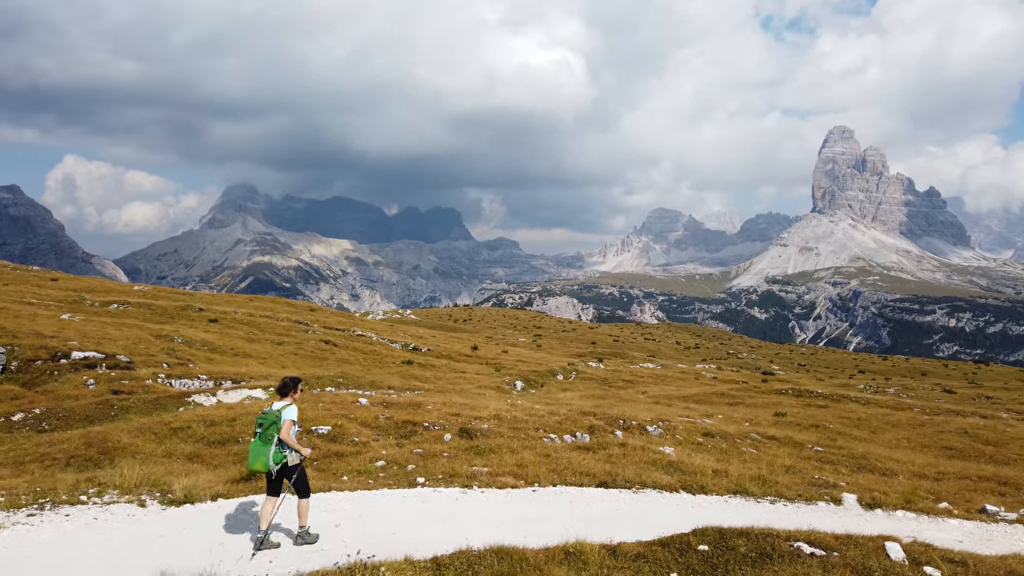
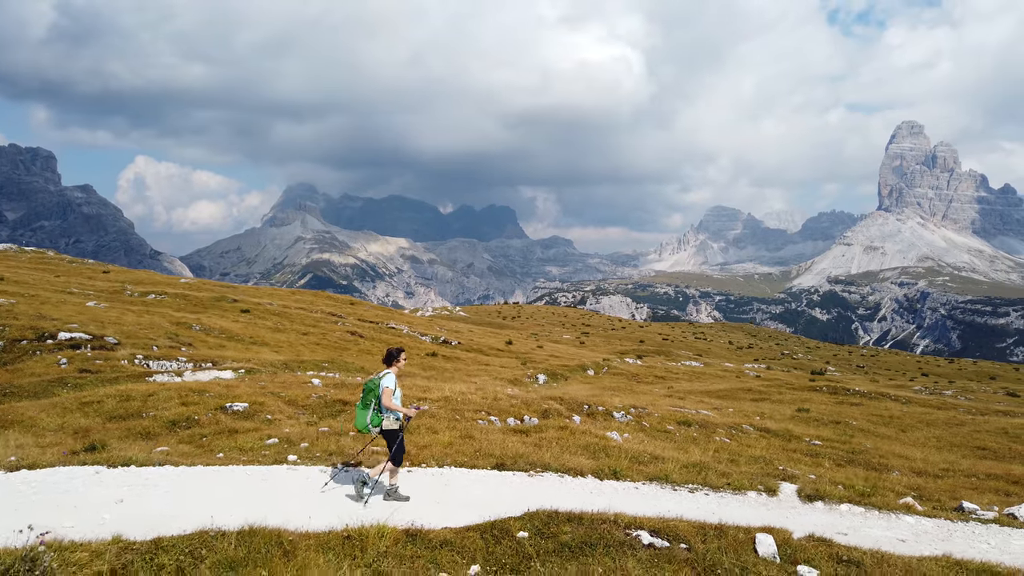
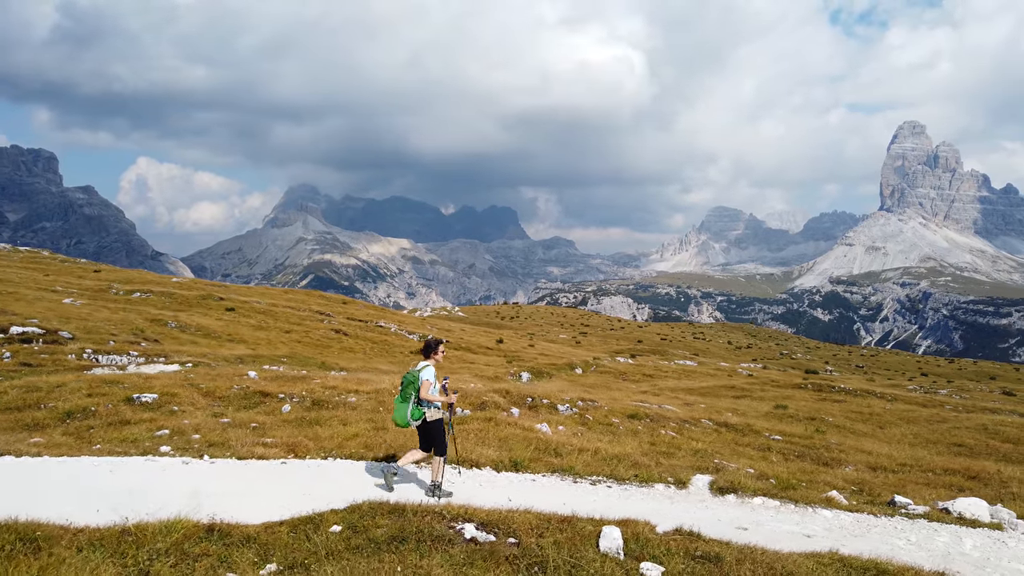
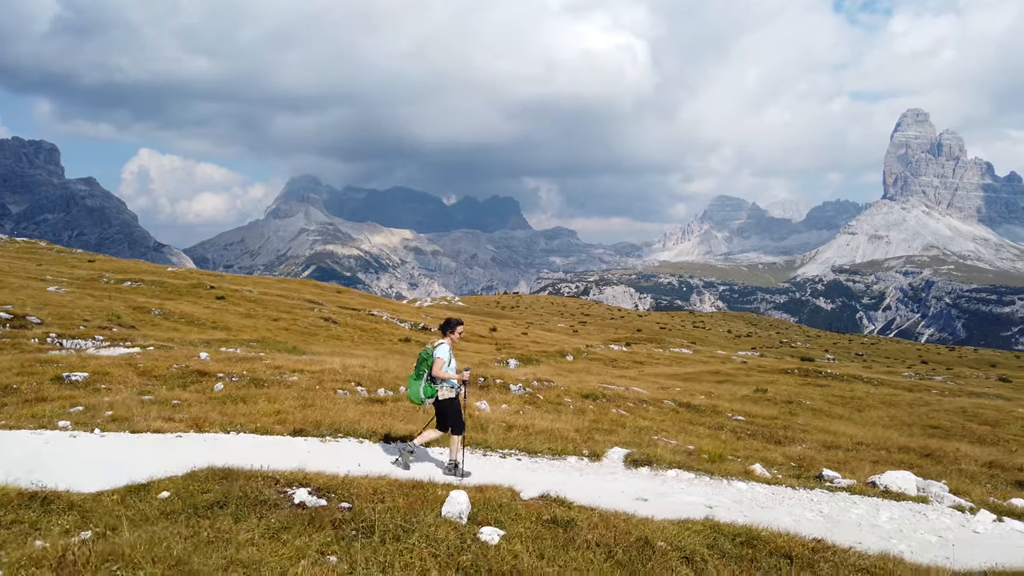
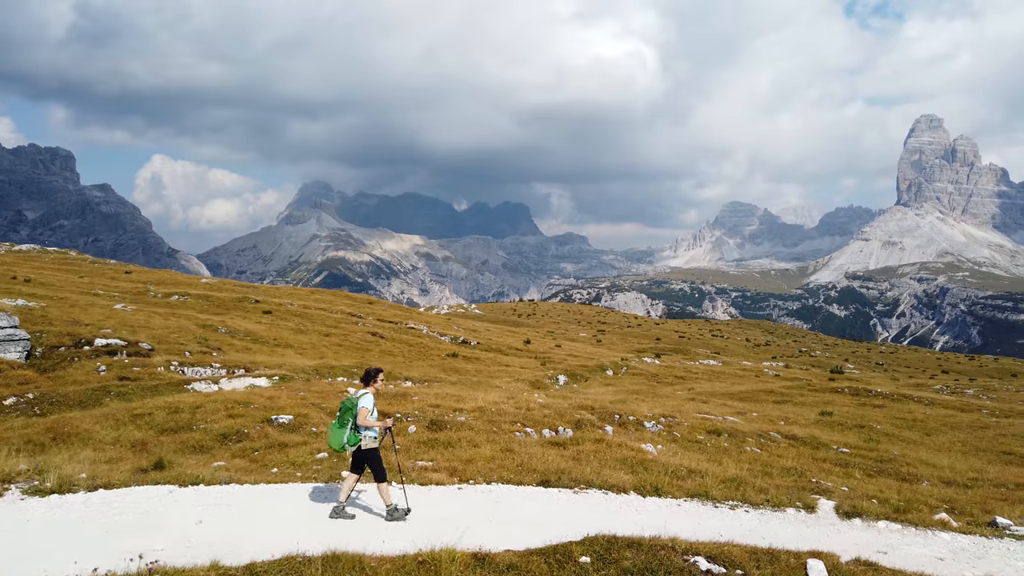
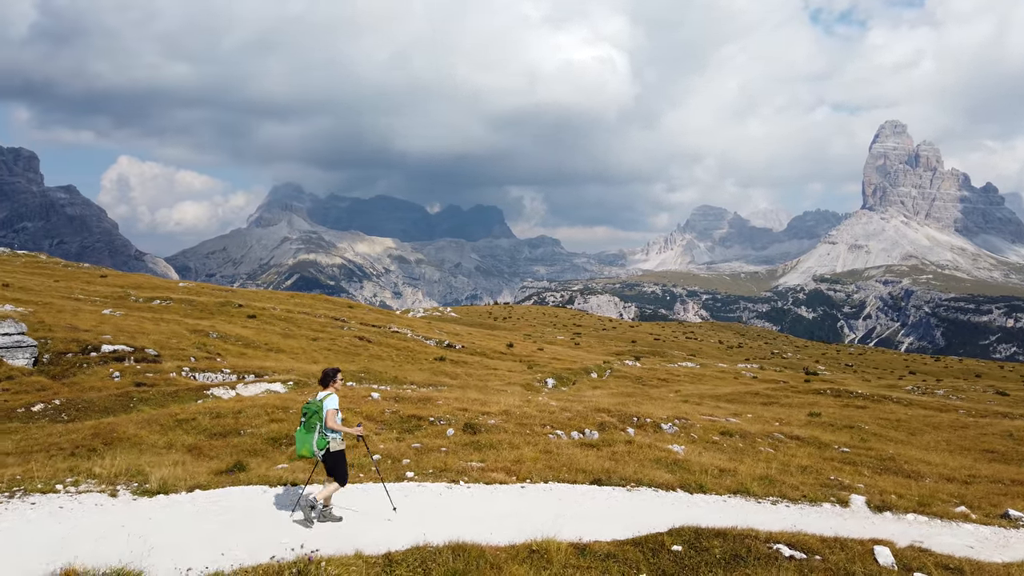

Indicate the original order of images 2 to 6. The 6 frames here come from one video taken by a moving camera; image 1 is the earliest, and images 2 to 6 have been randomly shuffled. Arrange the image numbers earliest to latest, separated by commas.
6, 5, 2, 3, 4
